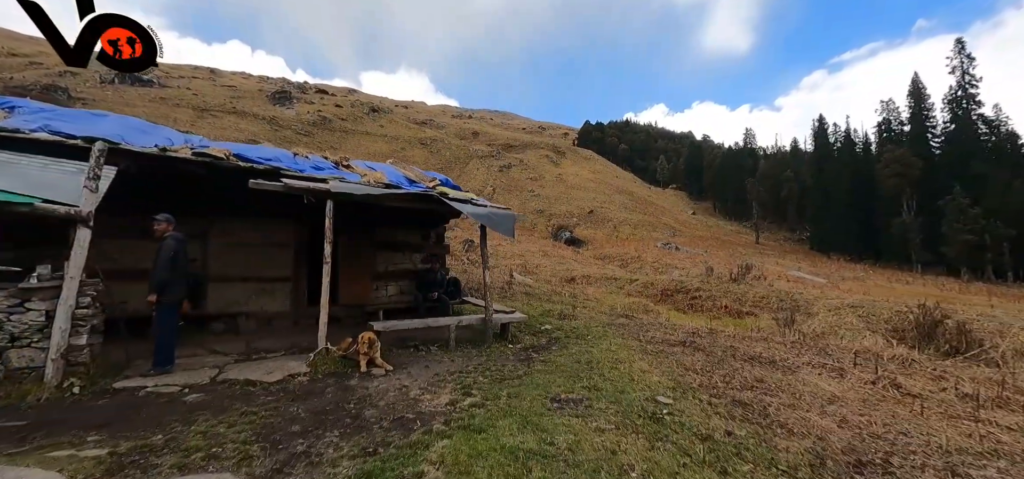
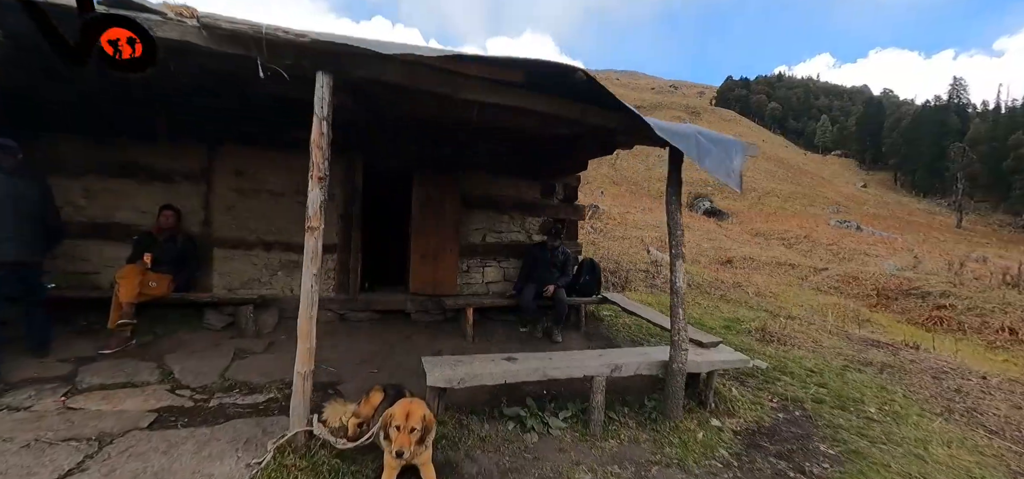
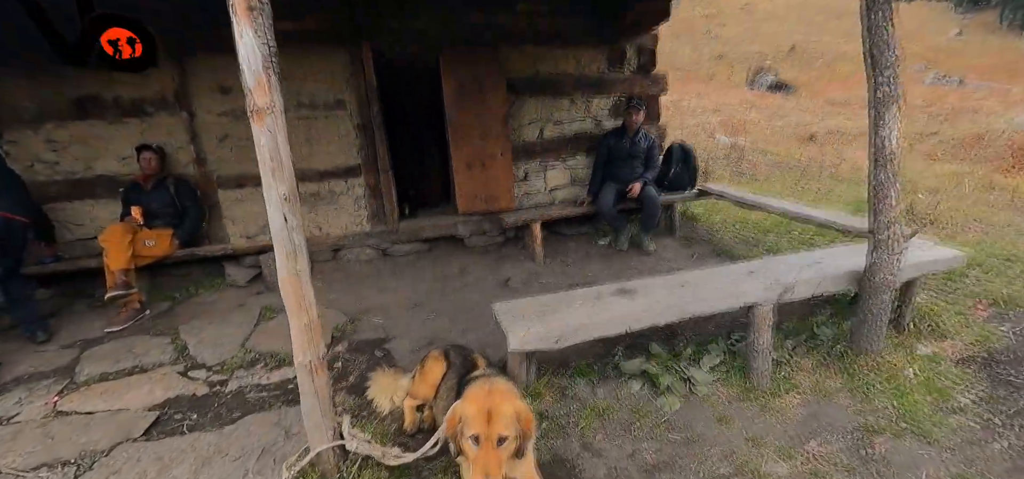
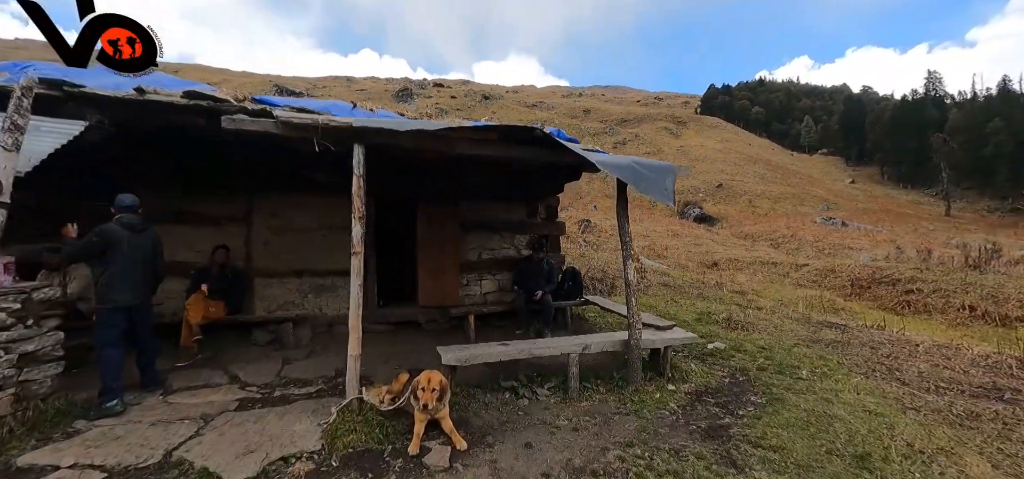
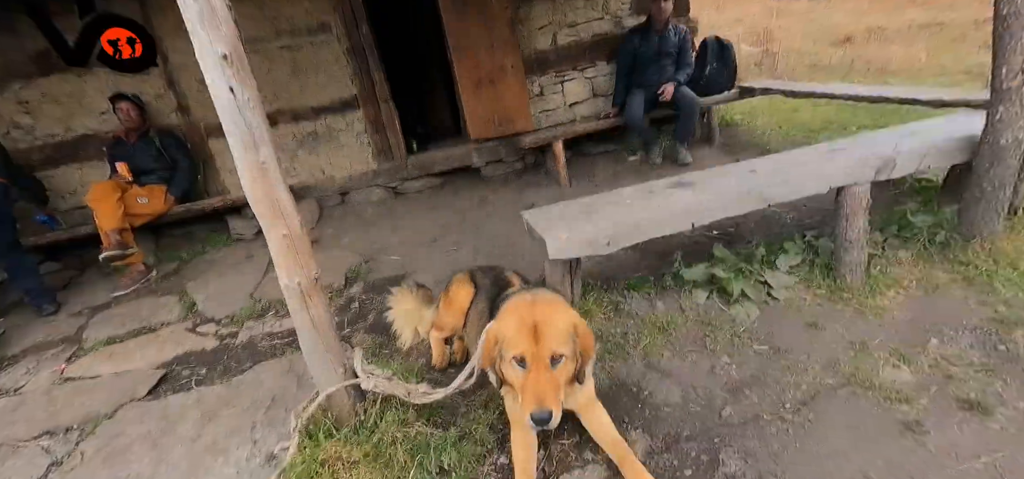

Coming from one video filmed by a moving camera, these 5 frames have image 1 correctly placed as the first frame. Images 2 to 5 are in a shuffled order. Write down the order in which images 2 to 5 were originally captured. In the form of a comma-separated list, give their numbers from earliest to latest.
4, 2, 3, 5
